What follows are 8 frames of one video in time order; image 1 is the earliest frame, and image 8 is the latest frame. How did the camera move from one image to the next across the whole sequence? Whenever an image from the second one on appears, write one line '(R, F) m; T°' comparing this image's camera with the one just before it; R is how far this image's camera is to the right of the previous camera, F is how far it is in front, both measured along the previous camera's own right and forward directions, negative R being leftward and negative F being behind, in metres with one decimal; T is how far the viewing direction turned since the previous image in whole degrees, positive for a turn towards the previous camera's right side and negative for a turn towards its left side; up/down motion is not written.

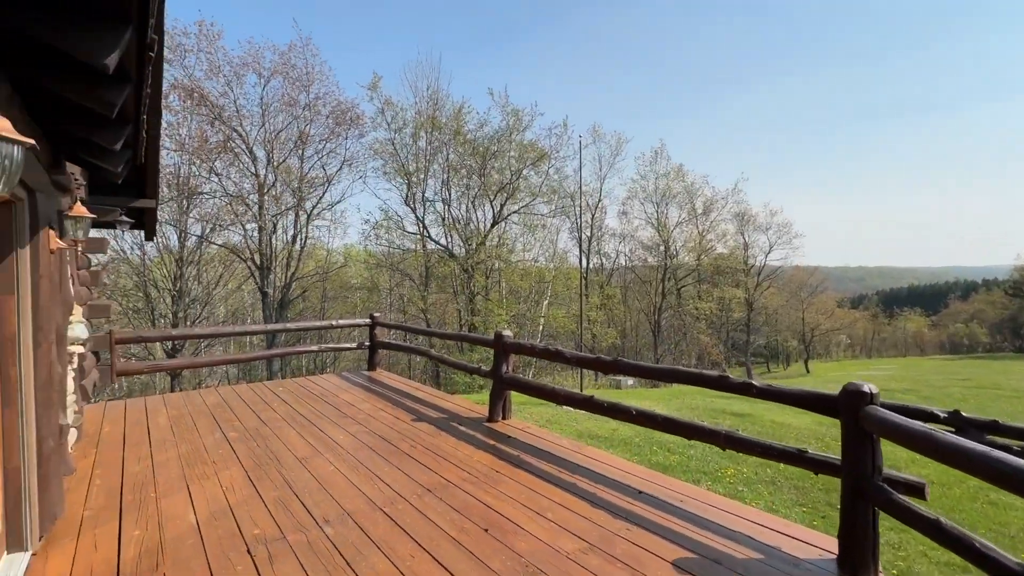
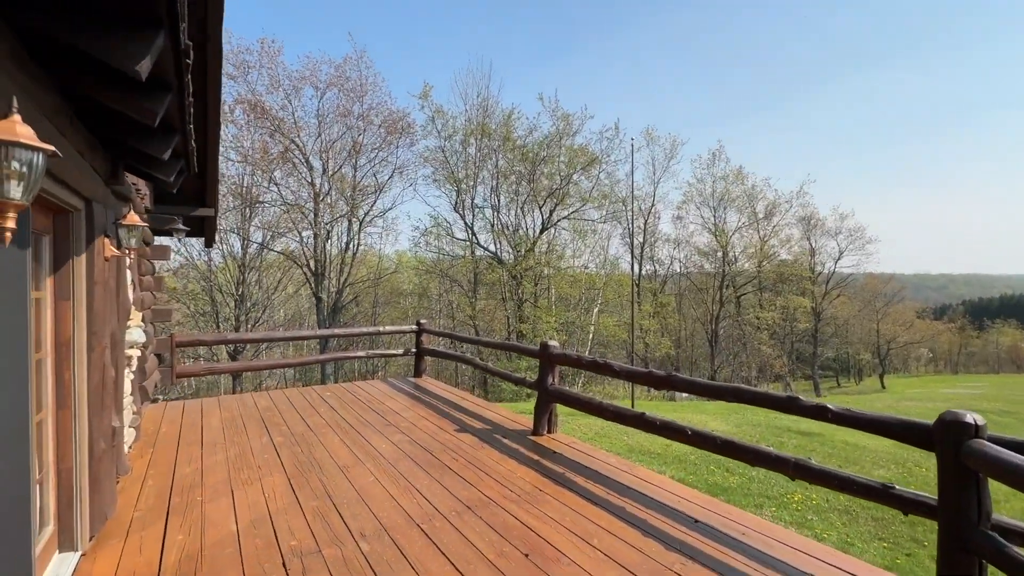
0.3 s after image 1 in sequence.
(0.0, +0.2) m; -6°
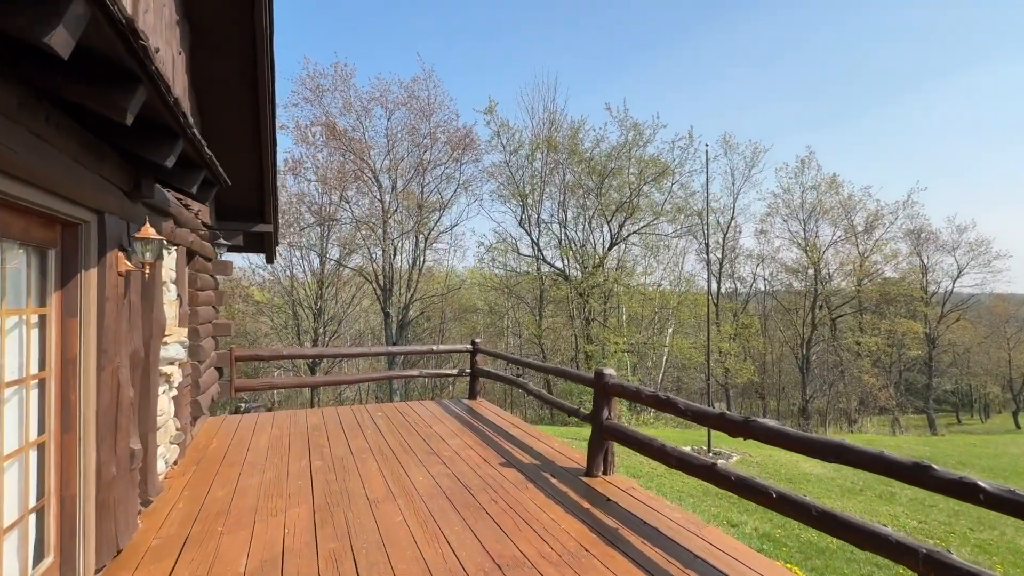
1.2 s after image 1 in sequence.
(+0.2, +0.5) m; -8°
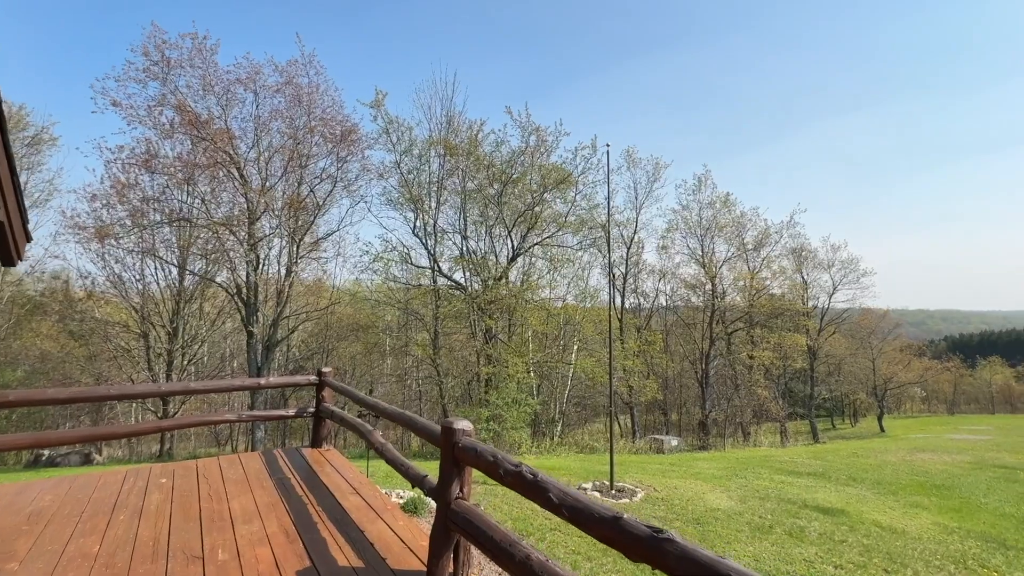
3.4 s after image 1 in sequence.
(+0.6, +1.3) m; +10°
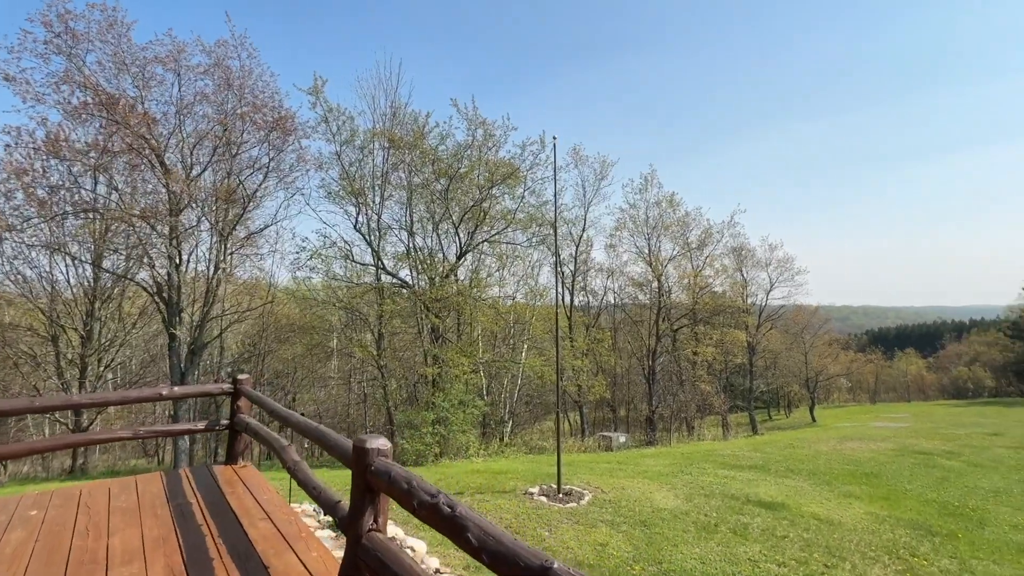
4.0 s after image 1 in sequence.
(+0.1, +0.3) m; +6°
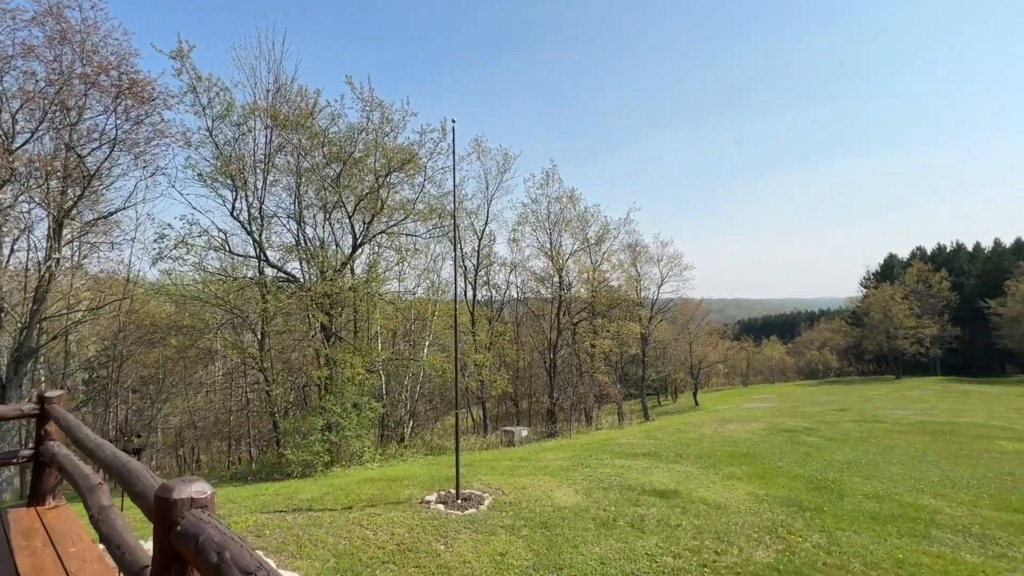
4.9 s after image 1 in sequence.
(+0.1, +0.4) m; +11°
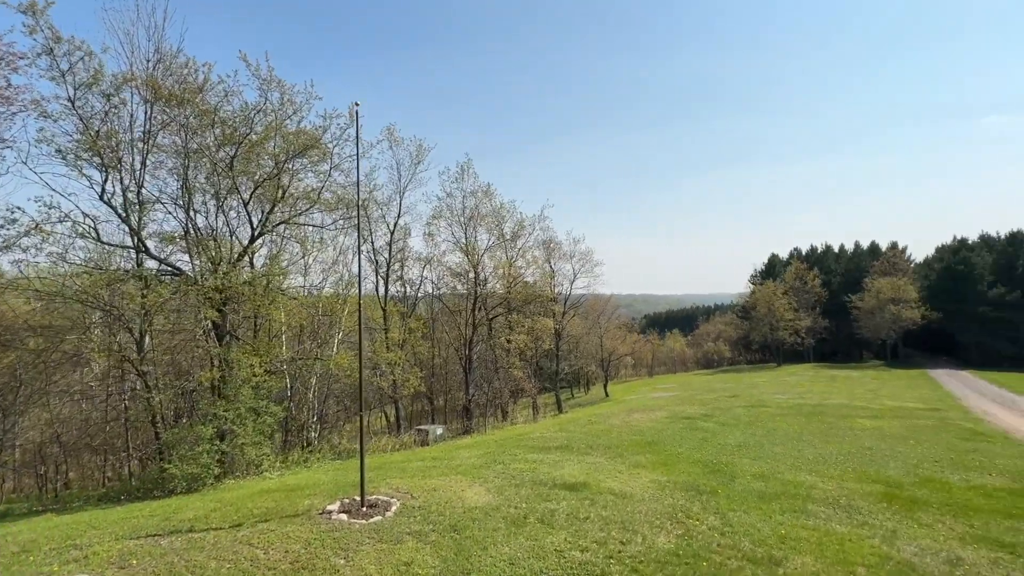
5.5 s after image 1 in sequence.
(+0.1, +0.2) m; +10°
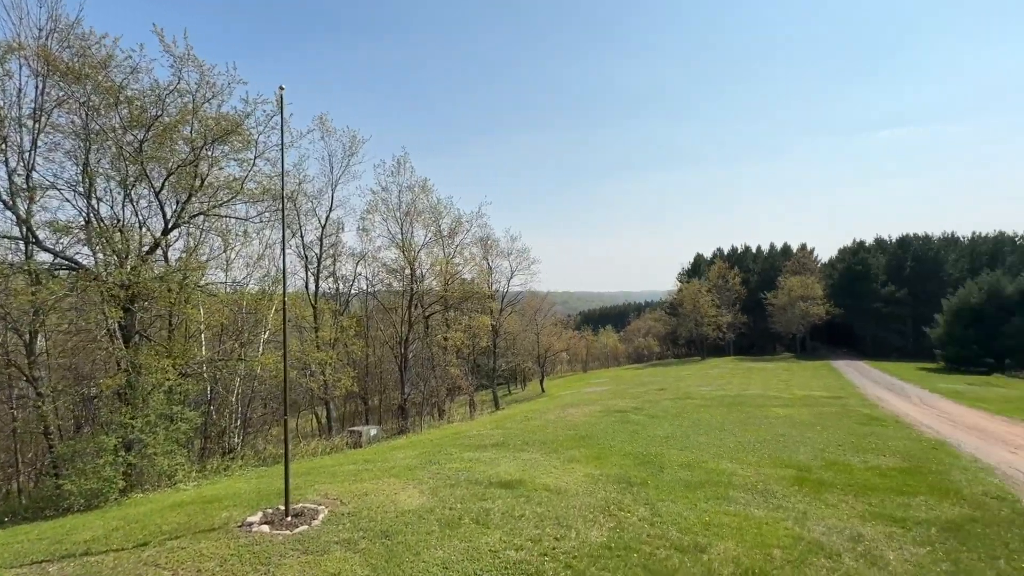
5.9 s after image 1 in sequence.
(0.0, +0.1) m; +7°
